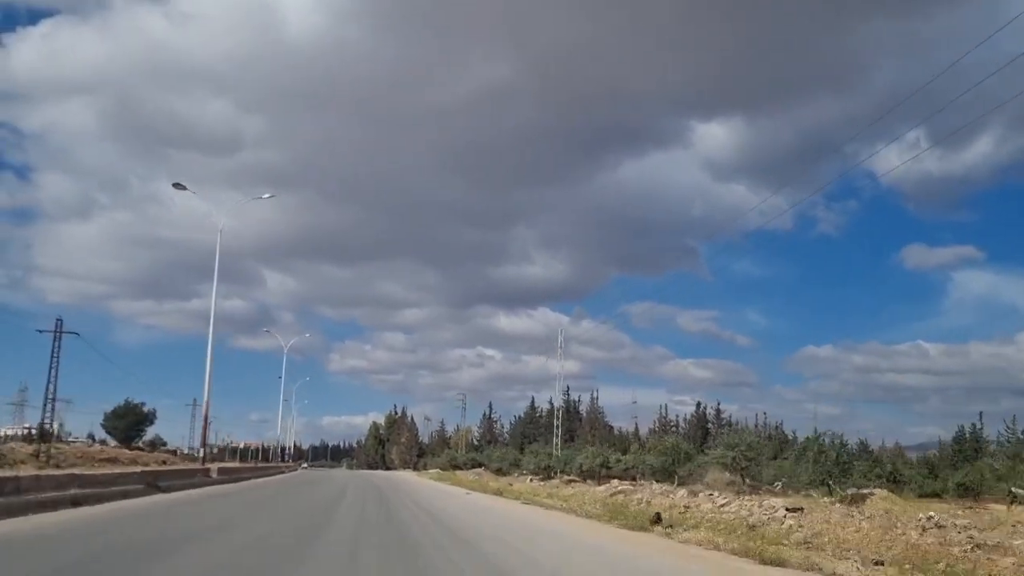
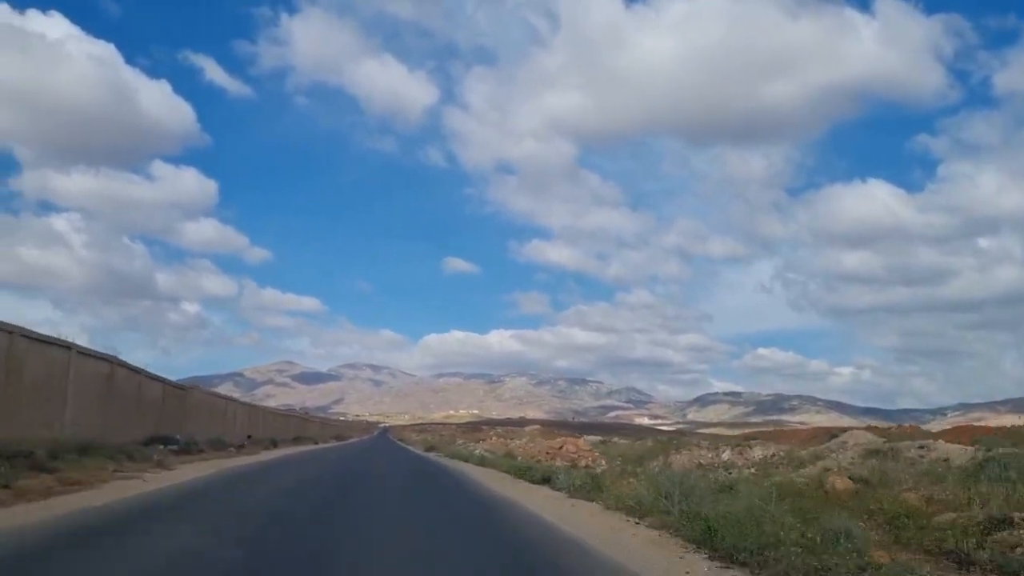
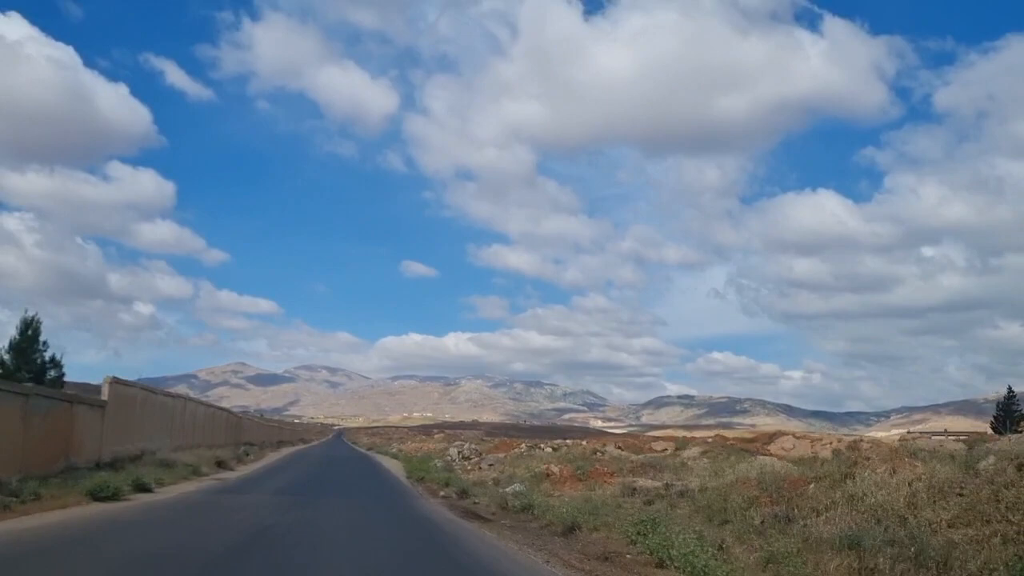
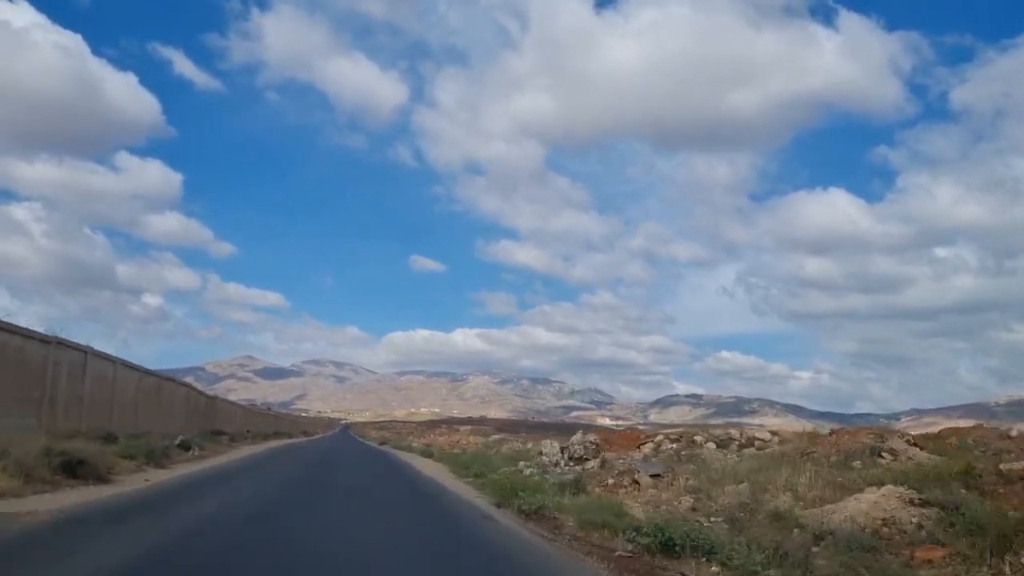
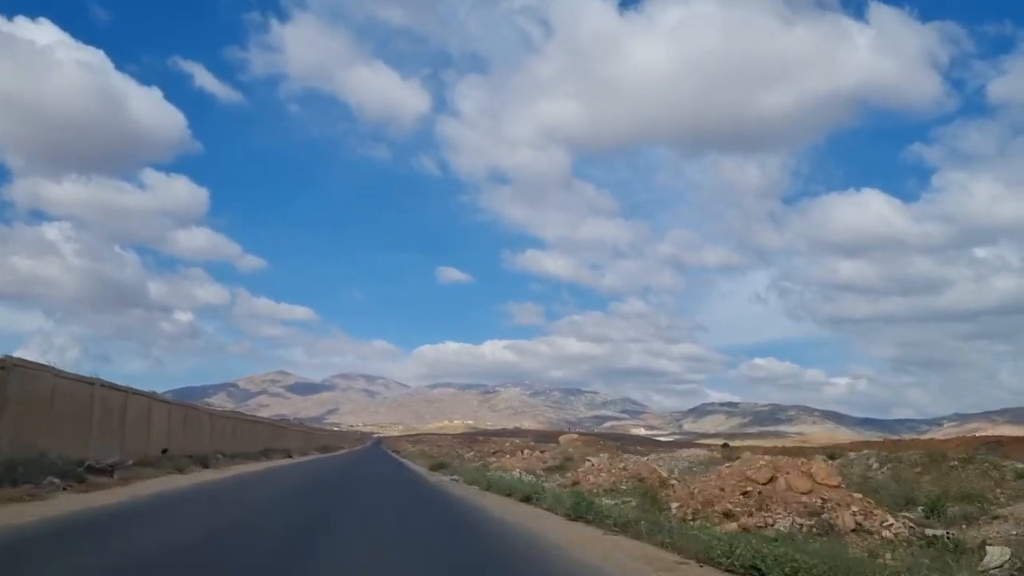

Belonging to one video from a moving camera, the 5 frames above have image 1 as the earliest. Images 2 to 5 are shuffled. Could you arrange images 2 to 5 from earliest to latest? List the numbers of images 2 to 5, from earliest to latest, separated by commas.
3, 4, 2, 5
